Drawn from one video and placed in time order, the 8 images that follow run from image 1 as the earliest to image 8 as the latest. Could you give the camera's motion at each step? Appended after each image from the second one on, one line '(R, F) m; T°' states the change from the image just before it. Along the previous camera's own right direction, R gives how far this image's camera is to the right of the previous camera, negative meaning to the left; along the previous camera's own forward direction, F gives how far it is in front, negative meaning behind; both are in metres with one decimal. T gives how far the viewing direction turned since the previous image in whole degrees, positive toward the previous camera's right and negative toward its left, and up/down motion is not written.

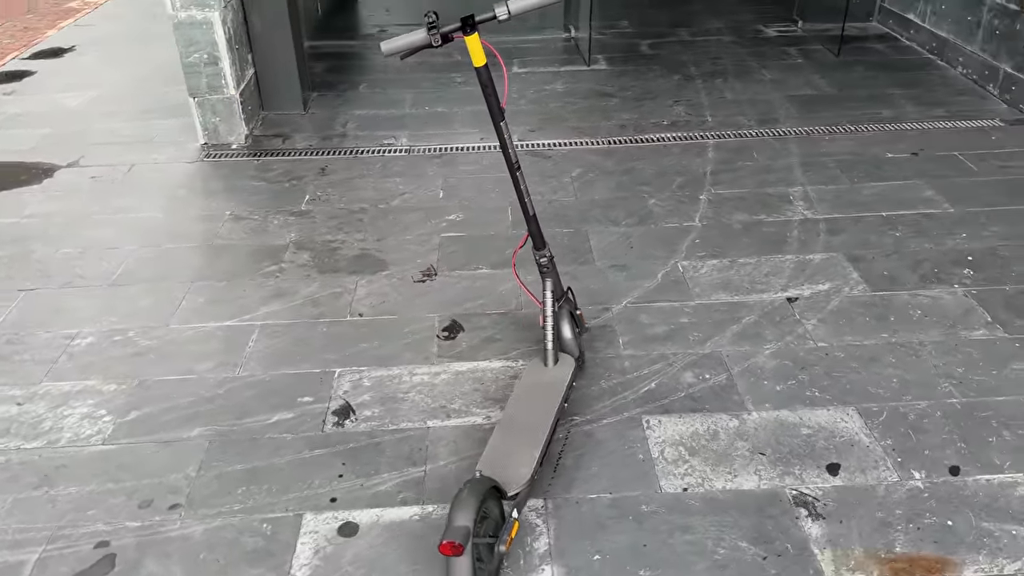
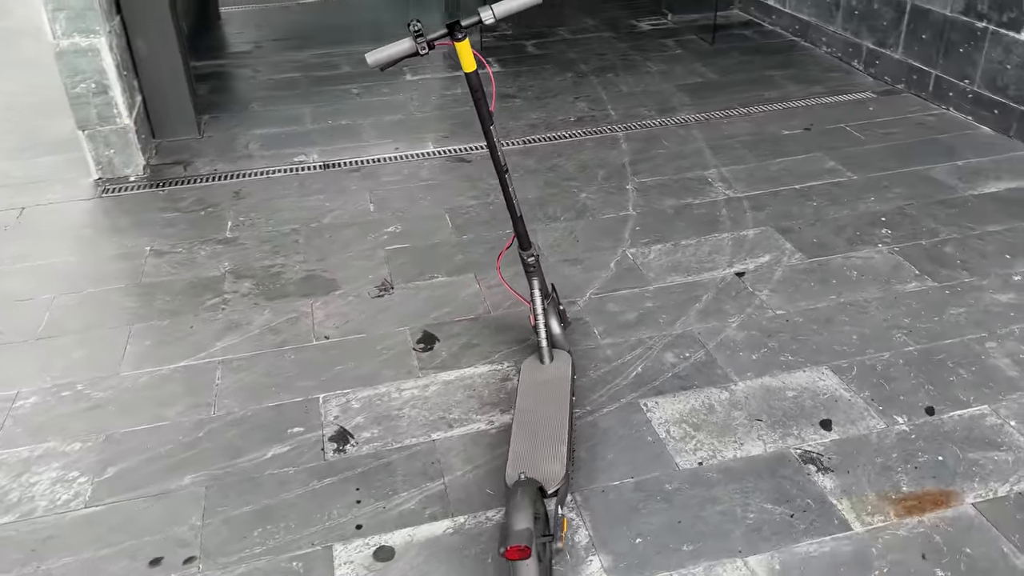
(-0.4, 0.0) m; +10°
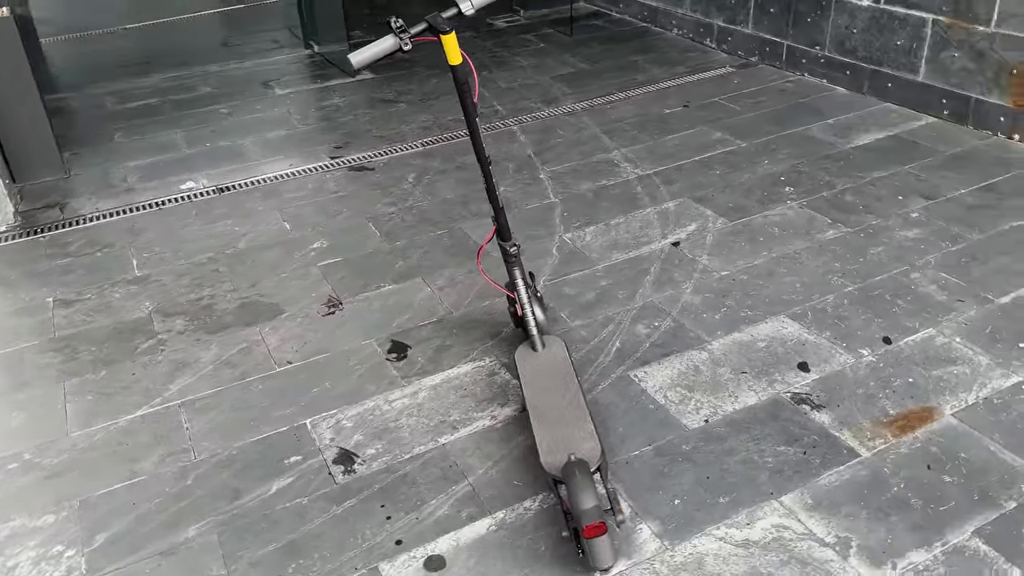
(-0.4, 0.0) m; +11°
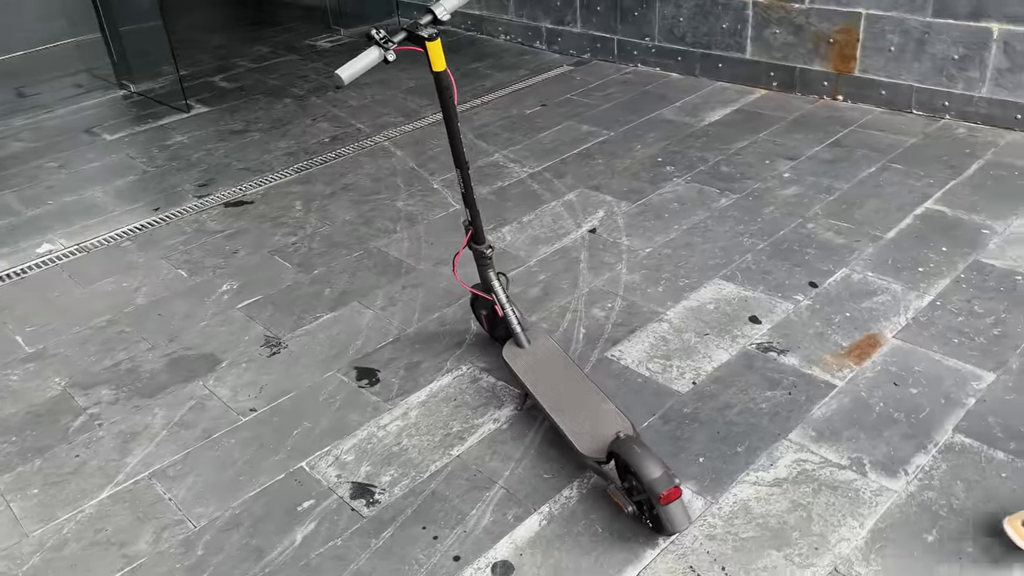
(-0.5, 0.0) m; +14°
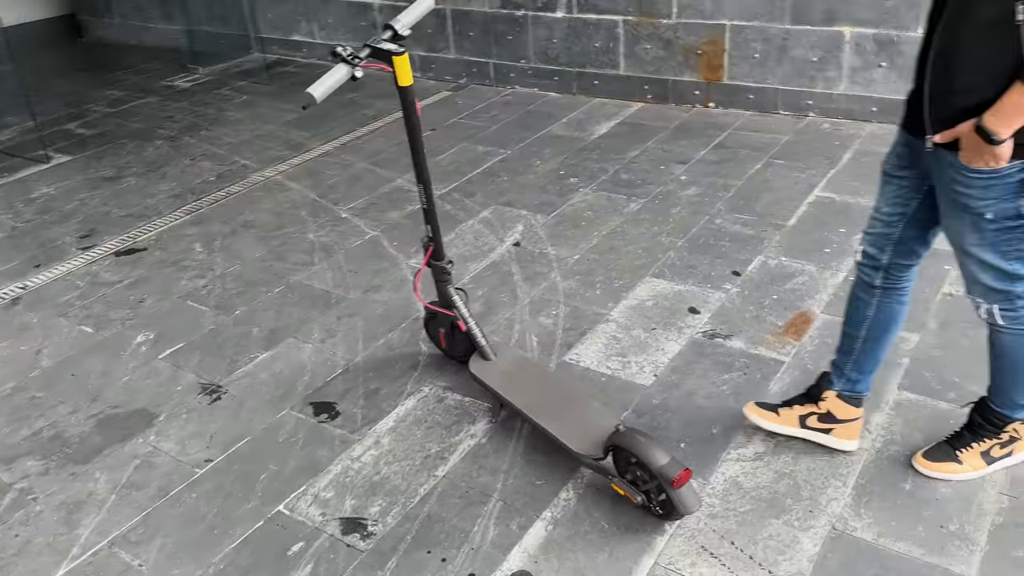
(-0.3, 0.0) m; +10°
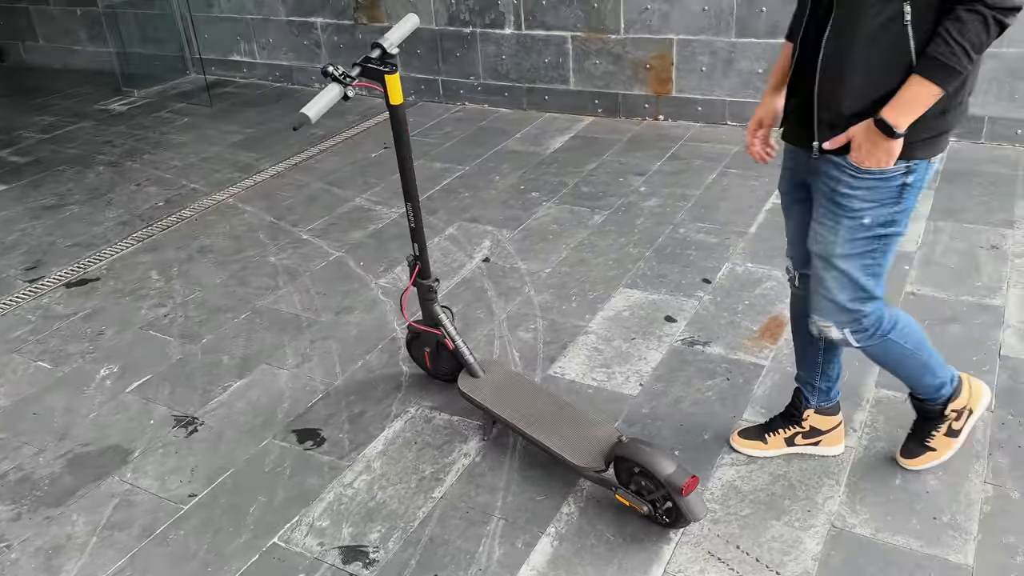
(-0.2, 0.0) m; +5°
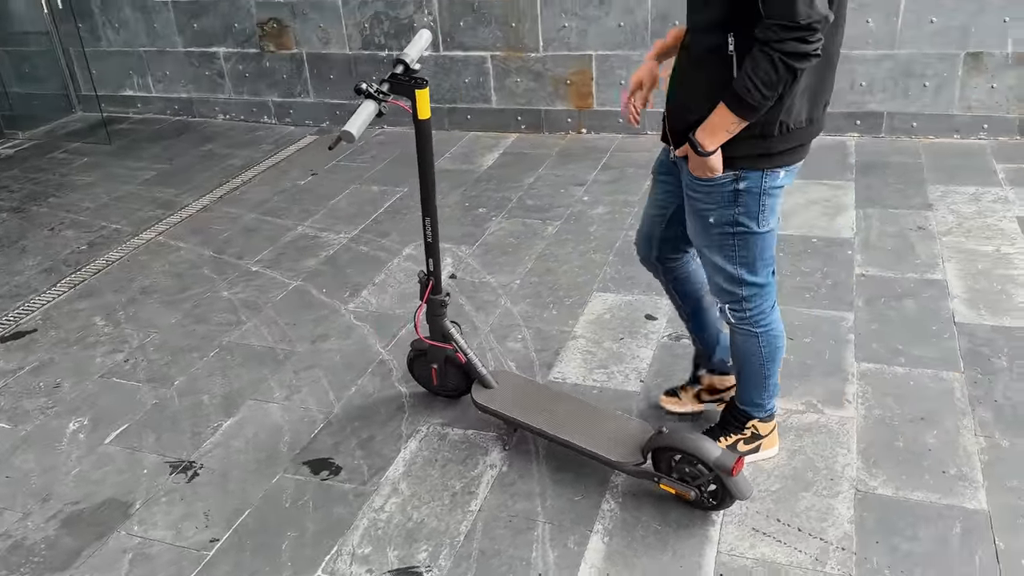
(-0.4, 0.0) m; +9°
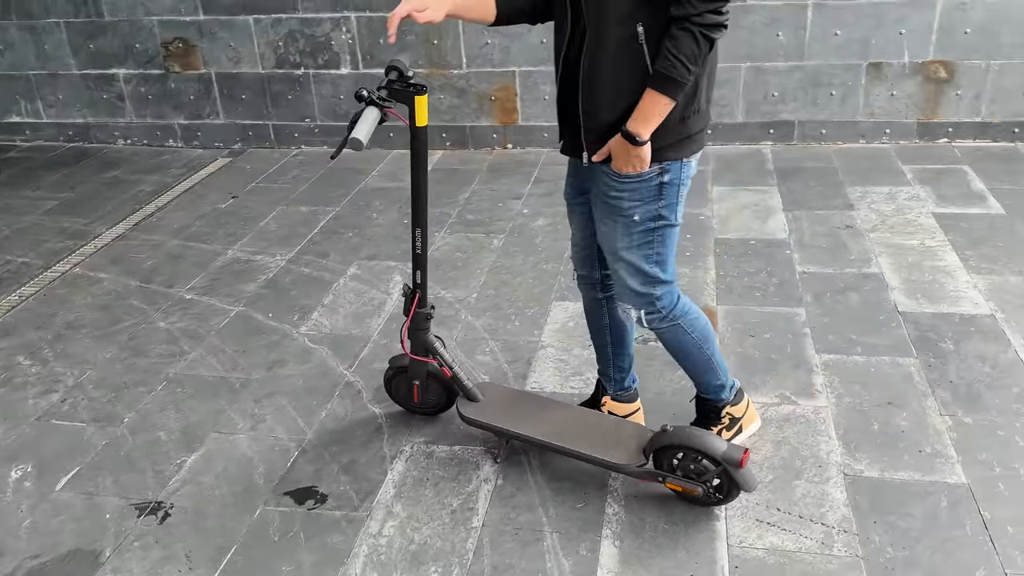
(-0.3, 0.0) m; +8°
